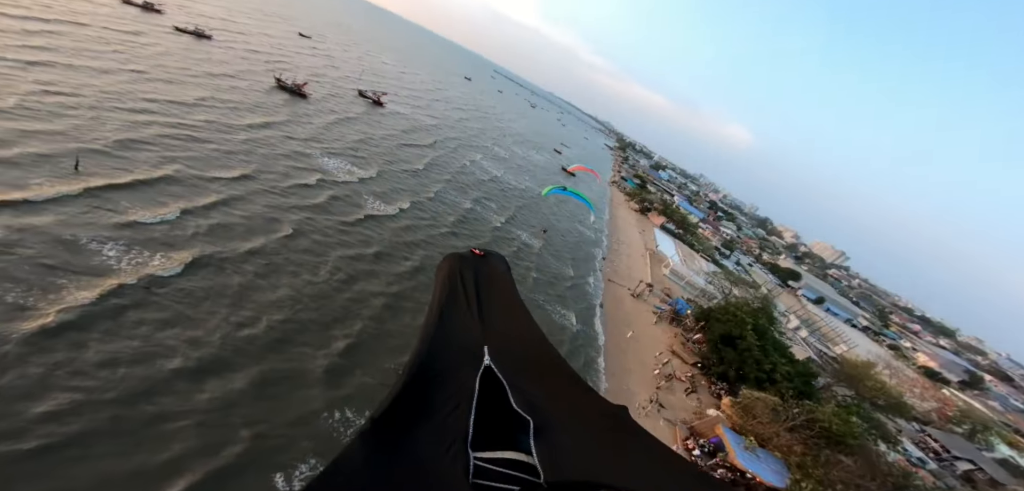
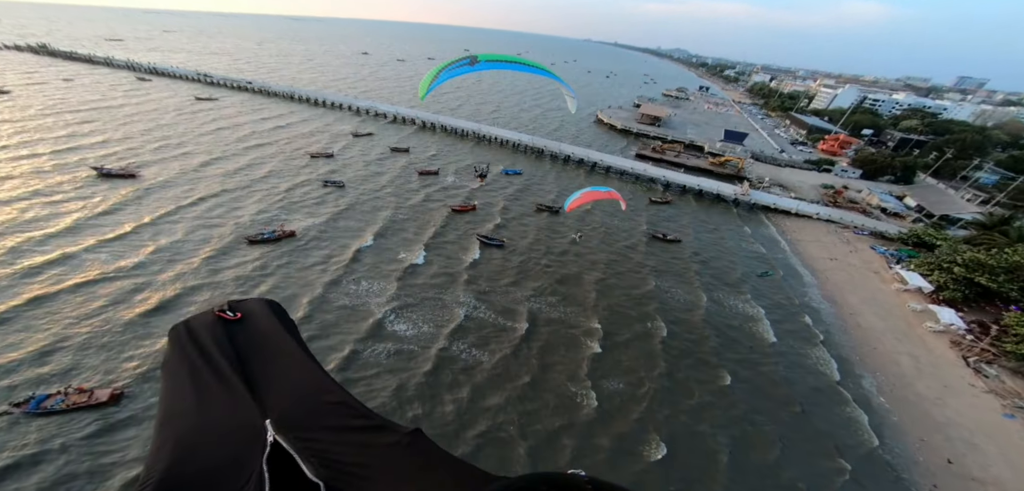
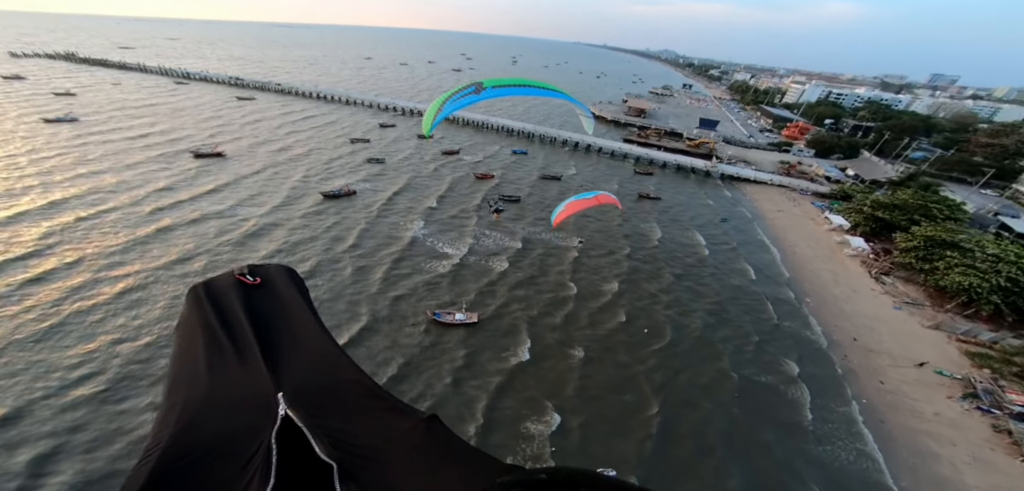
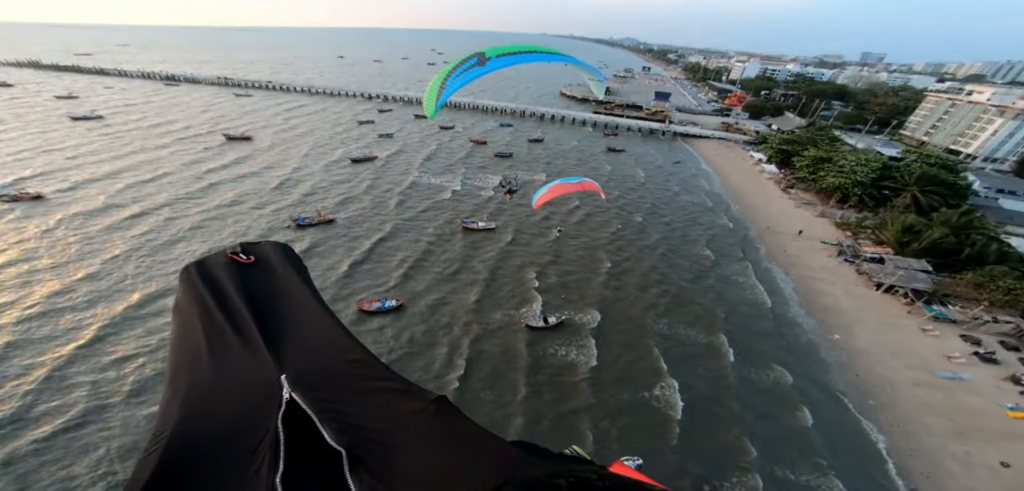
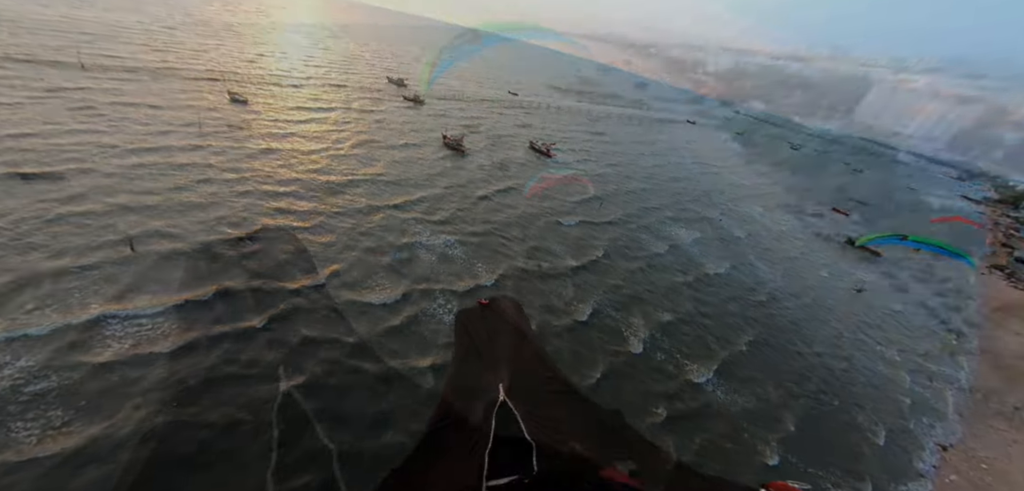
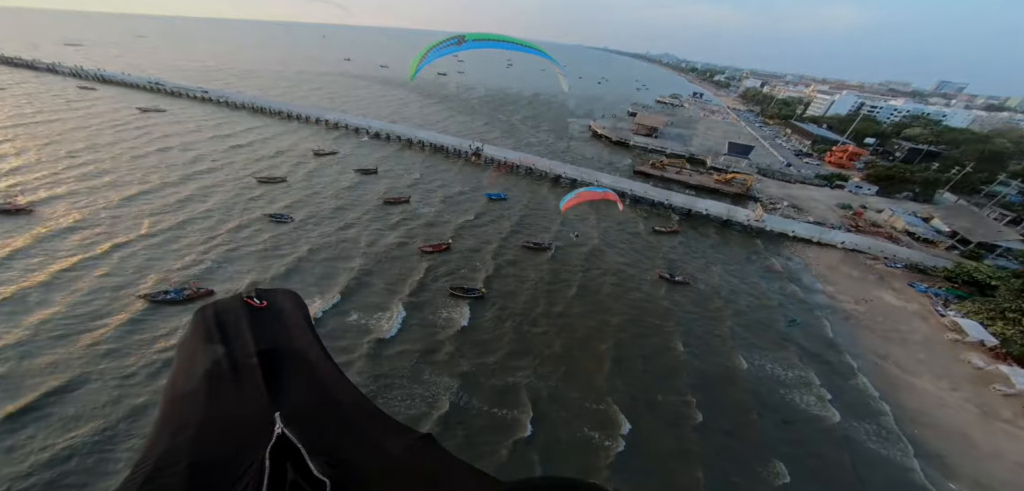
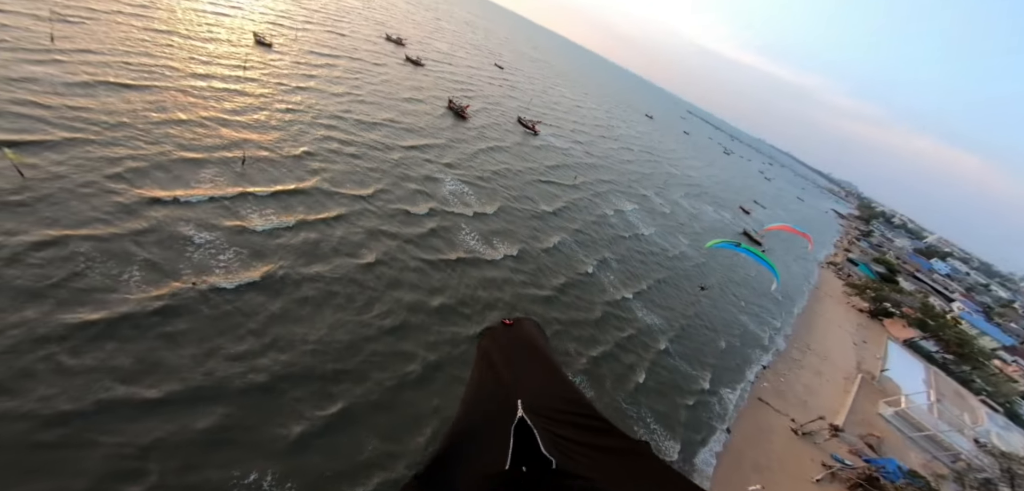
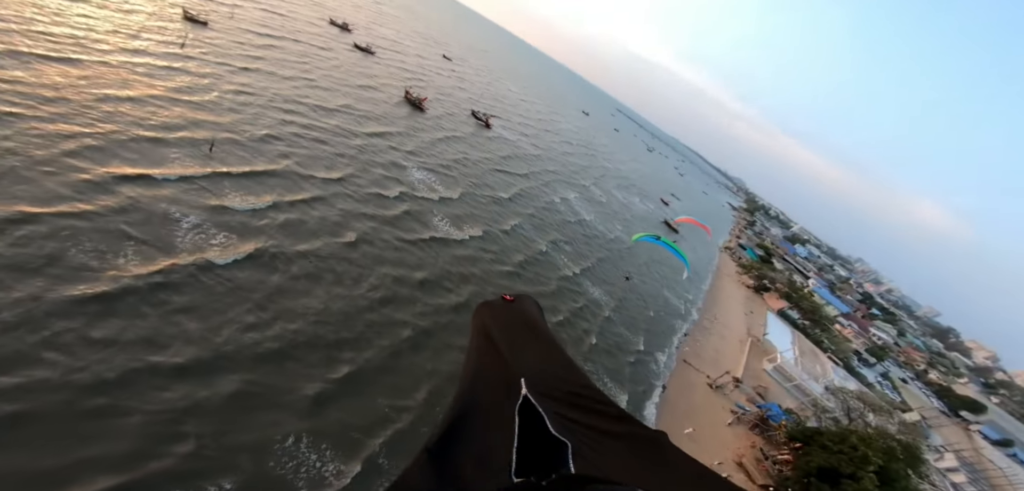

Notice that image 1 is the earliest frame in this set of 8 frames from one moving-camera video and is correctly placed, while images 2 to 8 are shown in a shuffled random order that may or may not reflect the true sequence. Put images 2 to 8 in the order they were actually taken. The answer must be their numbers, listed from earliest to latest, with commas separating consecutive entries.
8, 7, 5, 4, 3, 2, 6
